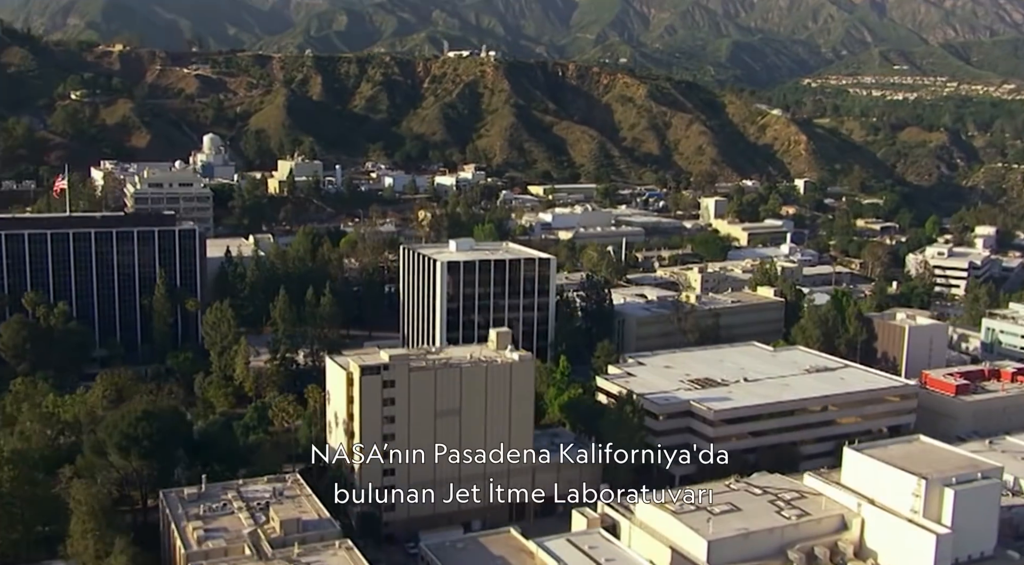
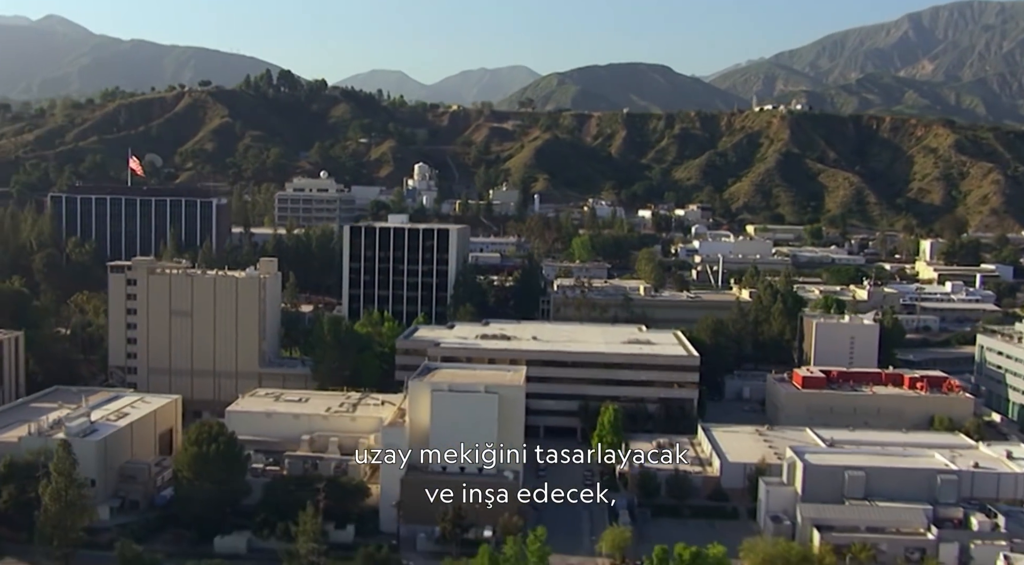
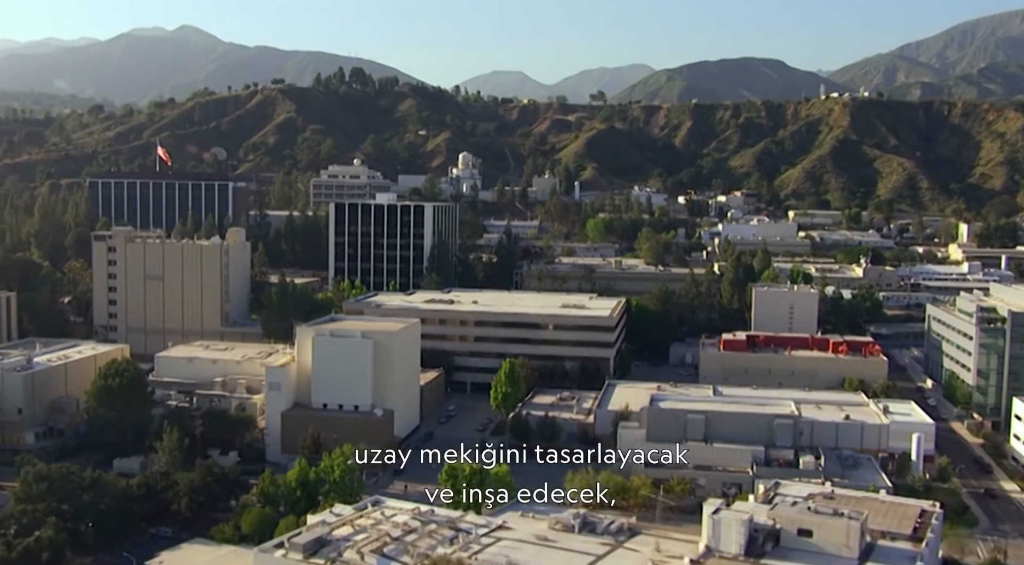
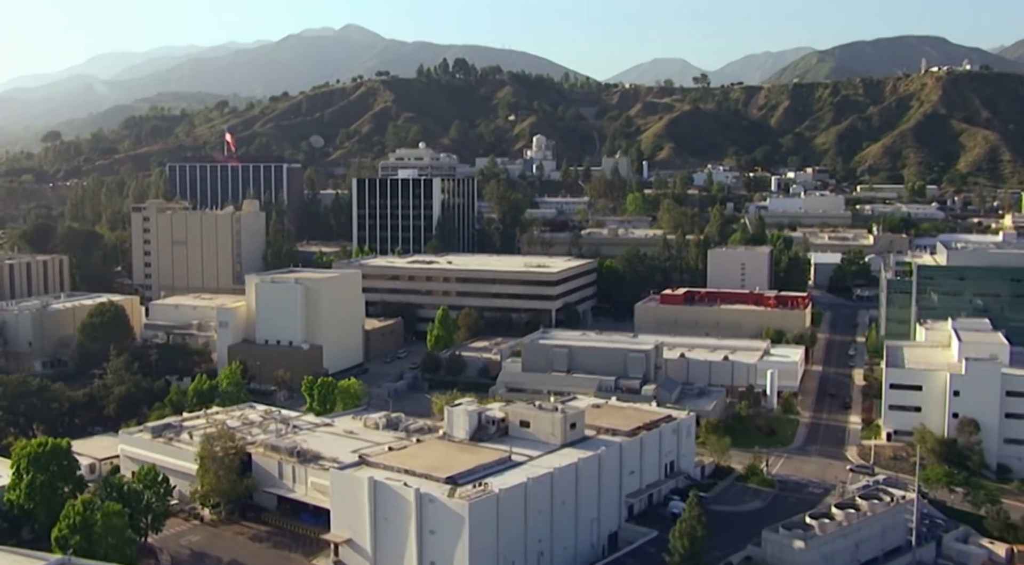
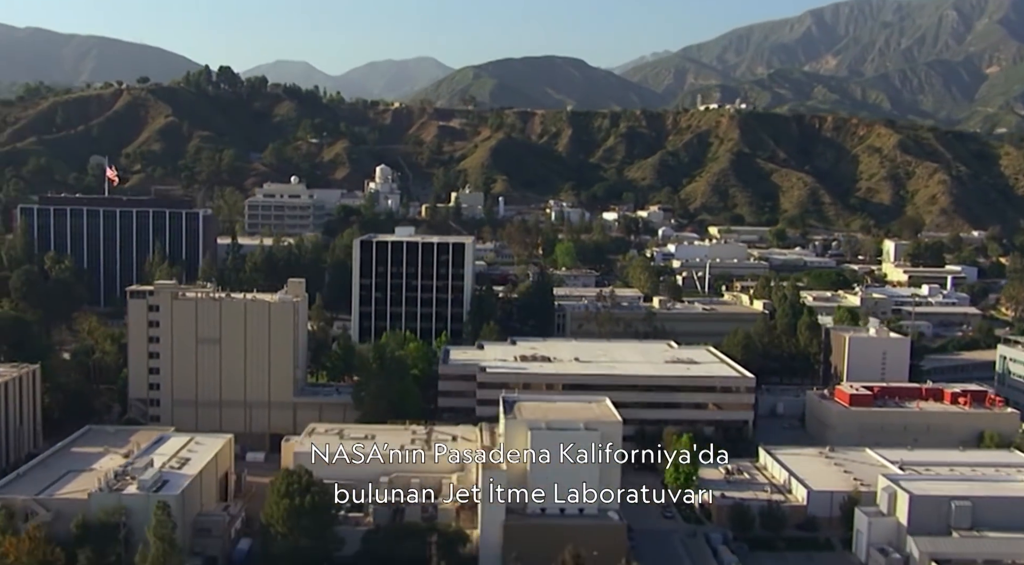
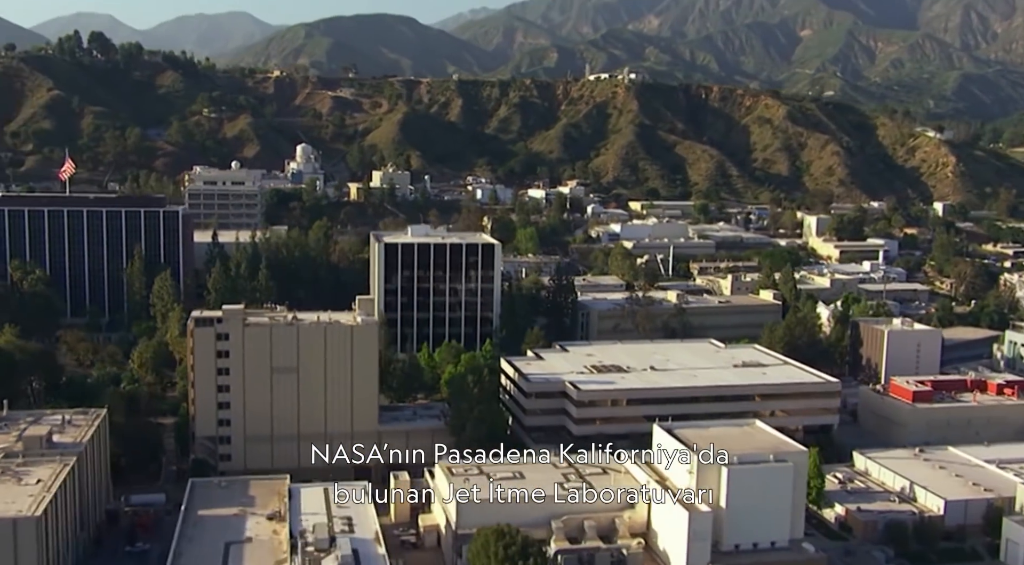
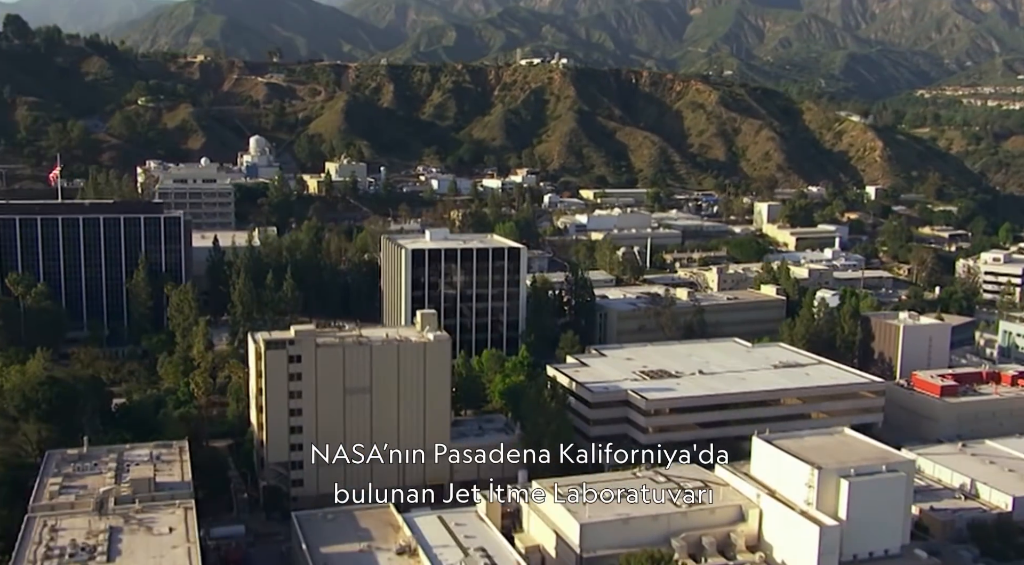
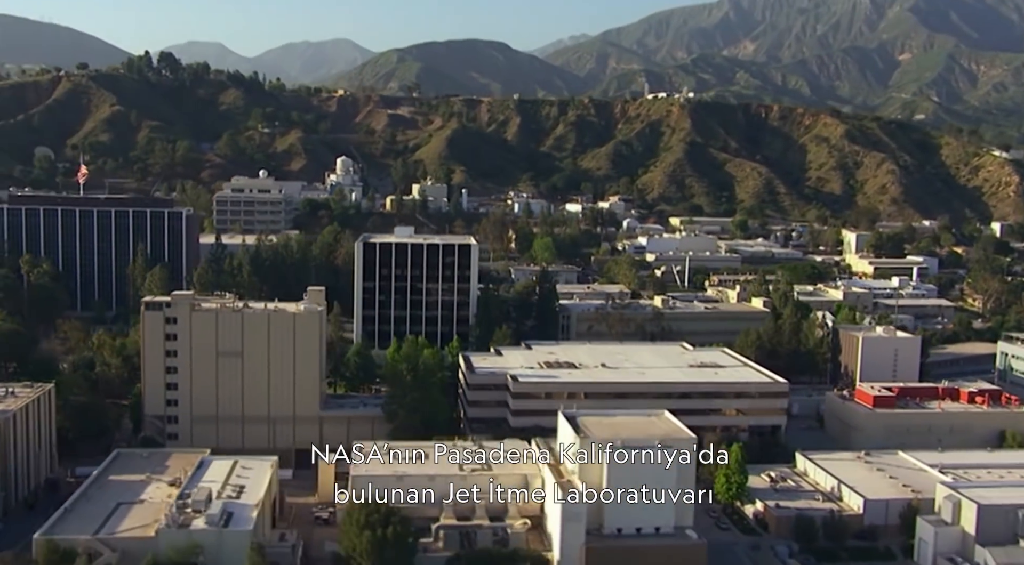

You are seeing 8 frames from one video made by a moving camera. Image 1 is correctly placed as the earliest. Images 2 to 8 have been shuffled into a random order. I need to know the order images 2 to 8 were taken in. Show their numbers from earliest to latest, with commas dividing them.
7, 6, 8, 5, 2, 3, 4
